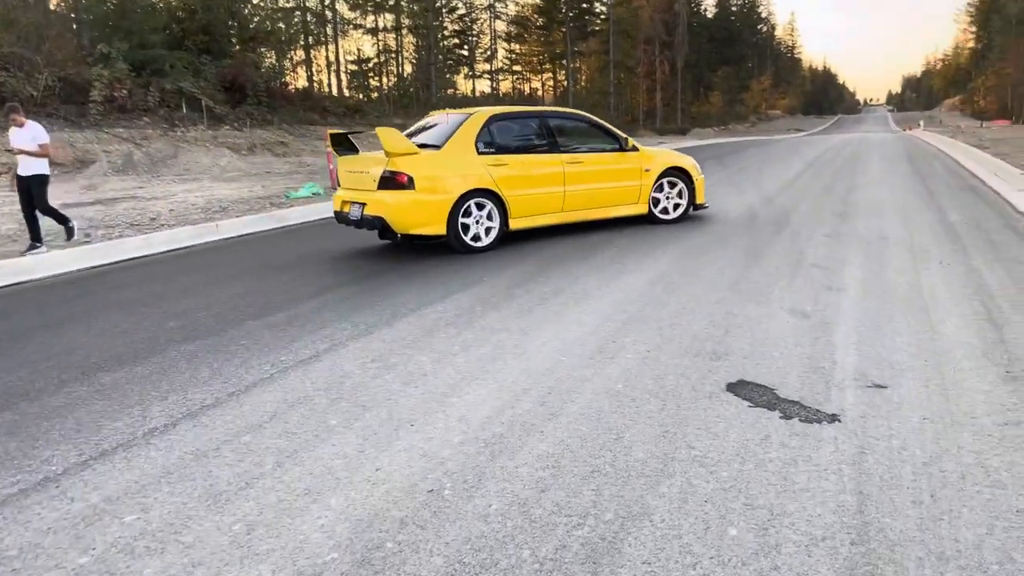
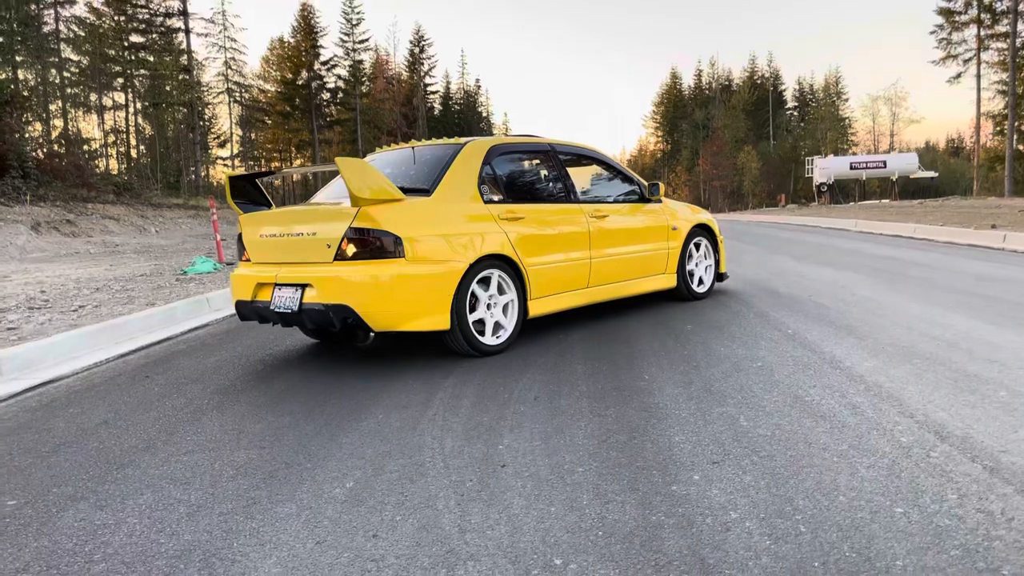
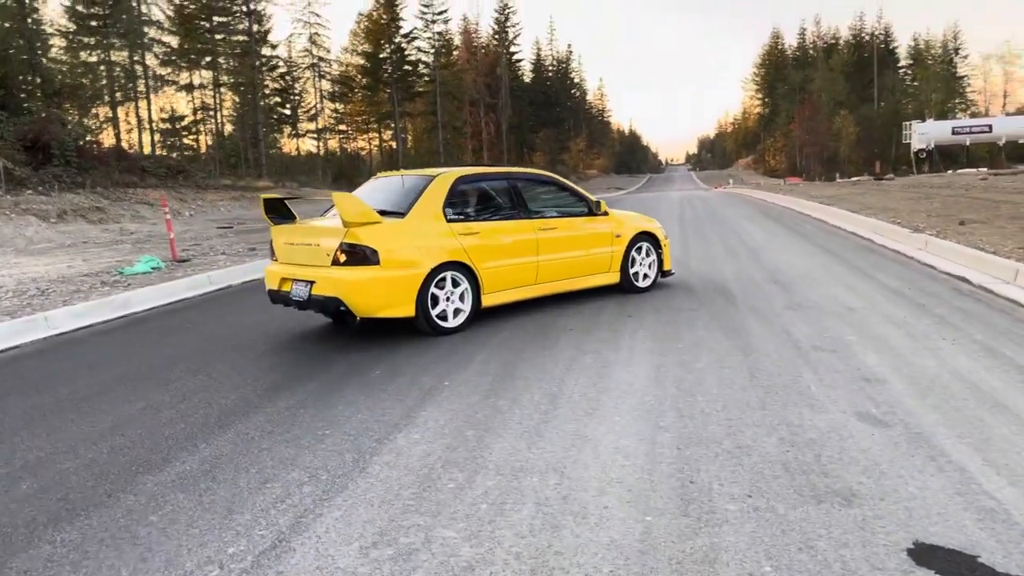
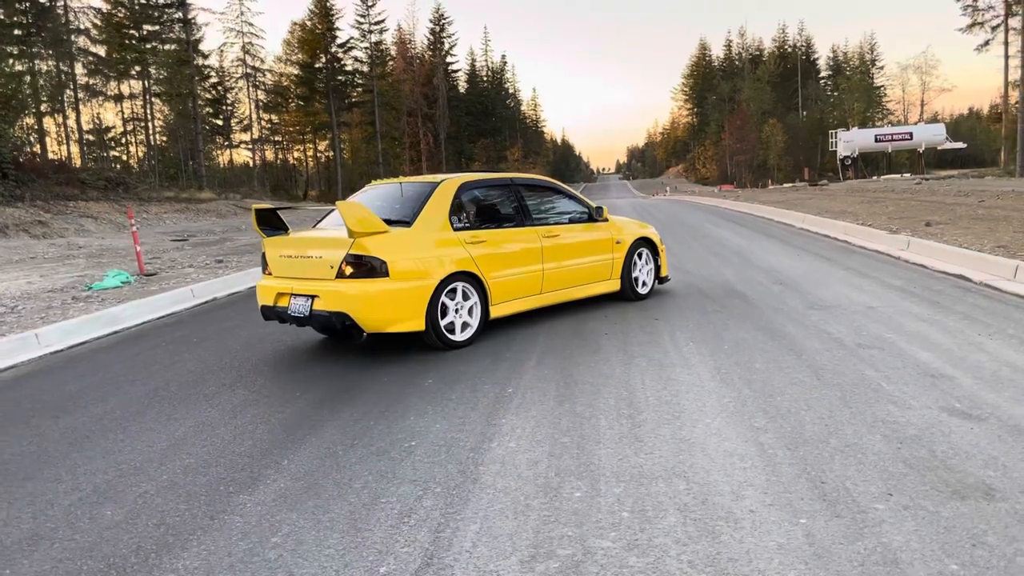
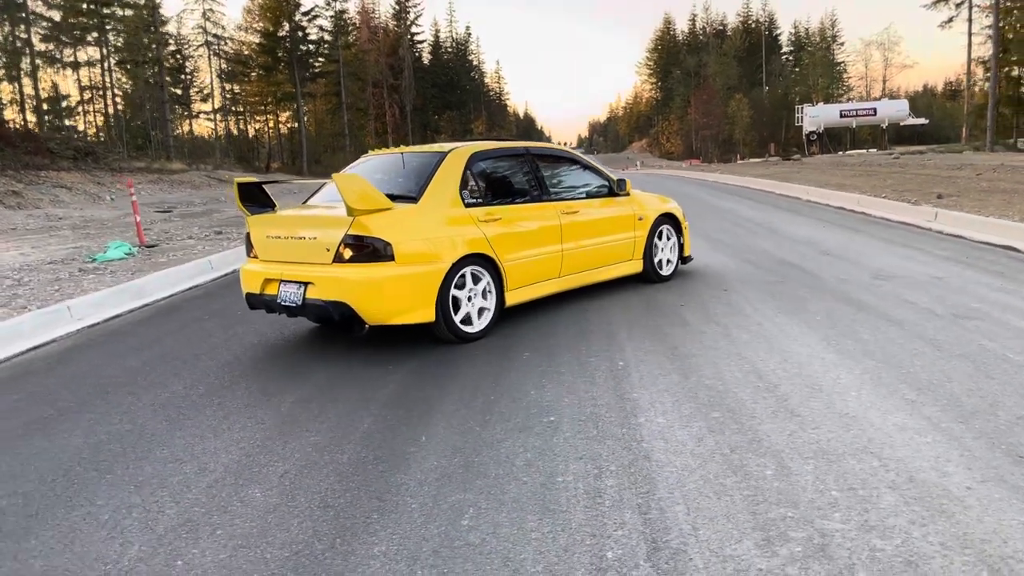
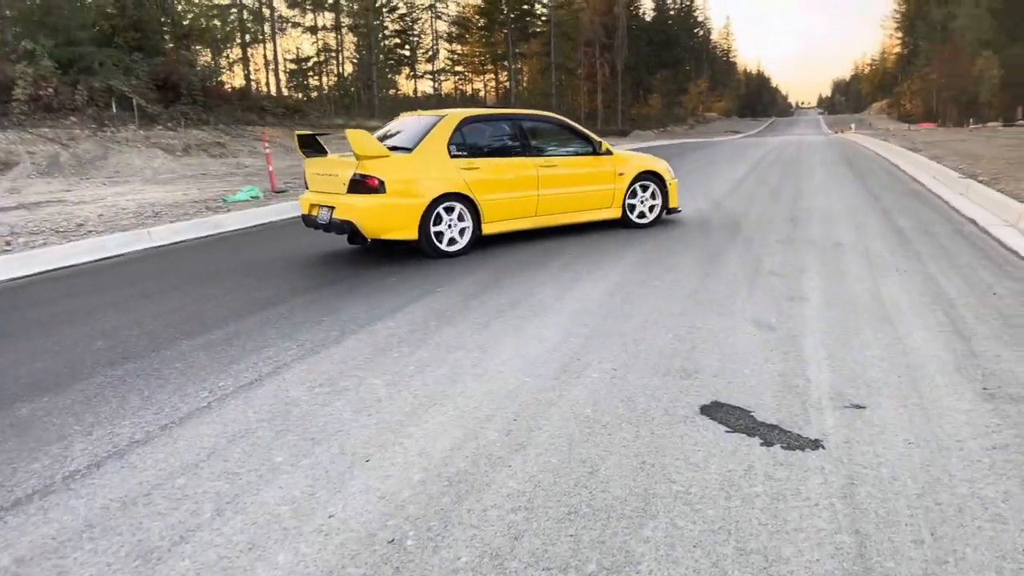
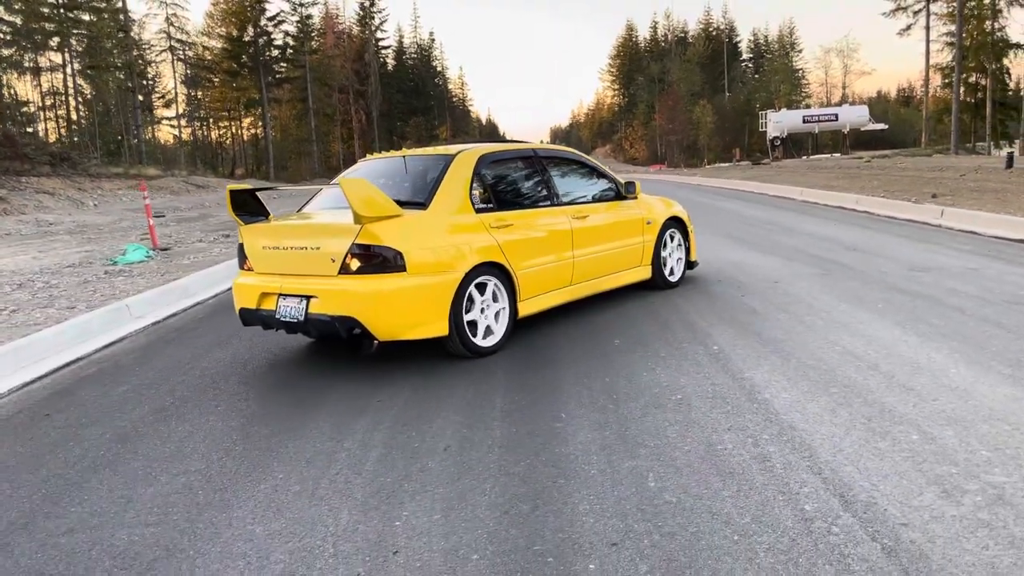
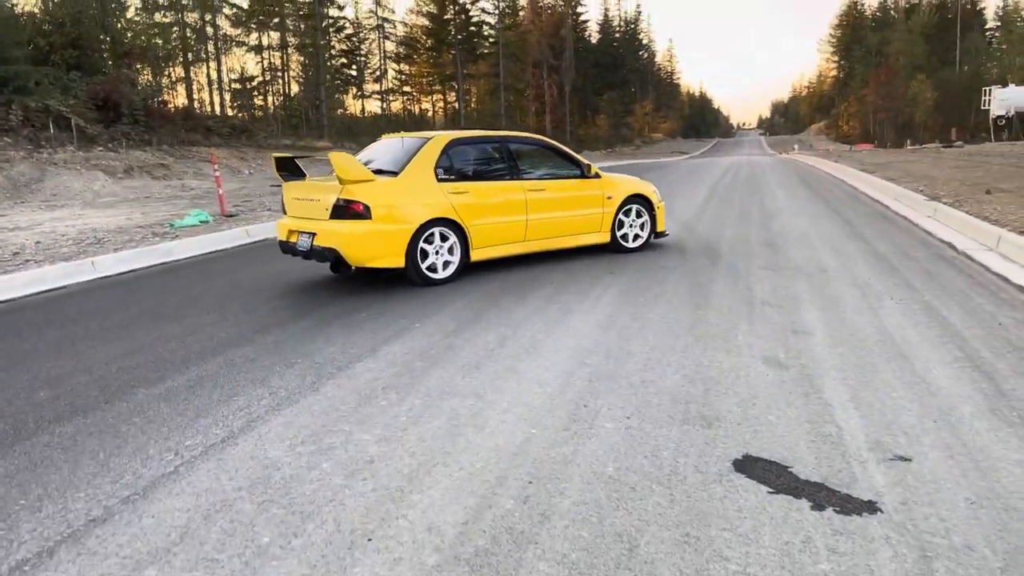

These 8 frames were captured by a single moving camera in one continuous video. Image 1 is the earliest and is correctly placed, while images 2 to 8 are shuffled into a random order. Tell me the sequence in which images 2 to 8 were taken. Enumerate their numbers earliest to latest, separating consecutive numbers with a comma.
6, 8, 3, 4, 5, 7, 2
